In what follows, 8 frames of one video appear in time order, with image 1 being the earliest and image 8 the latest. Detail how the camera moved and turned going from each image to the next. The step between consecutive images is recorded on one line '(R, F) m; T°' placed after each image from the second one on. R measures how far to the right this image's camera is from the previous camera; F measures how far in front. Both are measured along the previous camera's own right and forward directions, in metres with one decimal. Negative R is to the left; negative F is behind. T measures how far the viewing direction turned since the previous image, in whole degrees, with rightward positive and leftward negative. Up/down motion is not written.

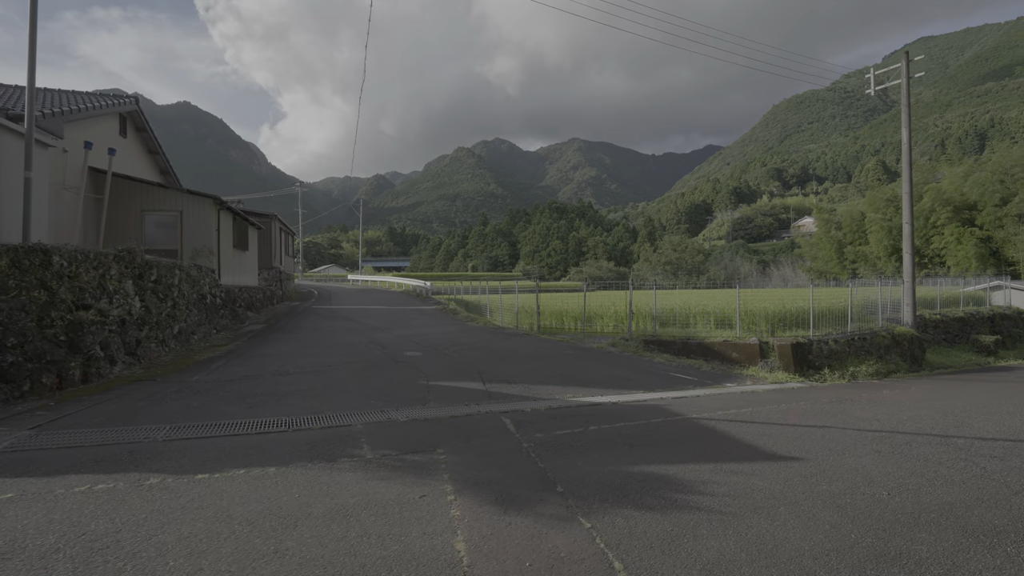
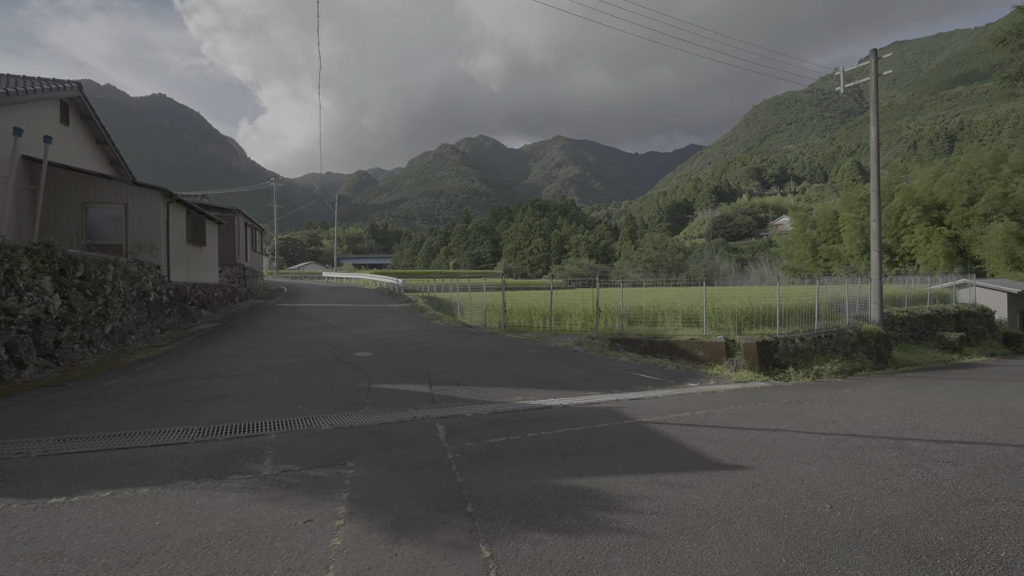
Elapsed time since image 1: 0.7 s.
(+0.5, +0.4) m; +2°
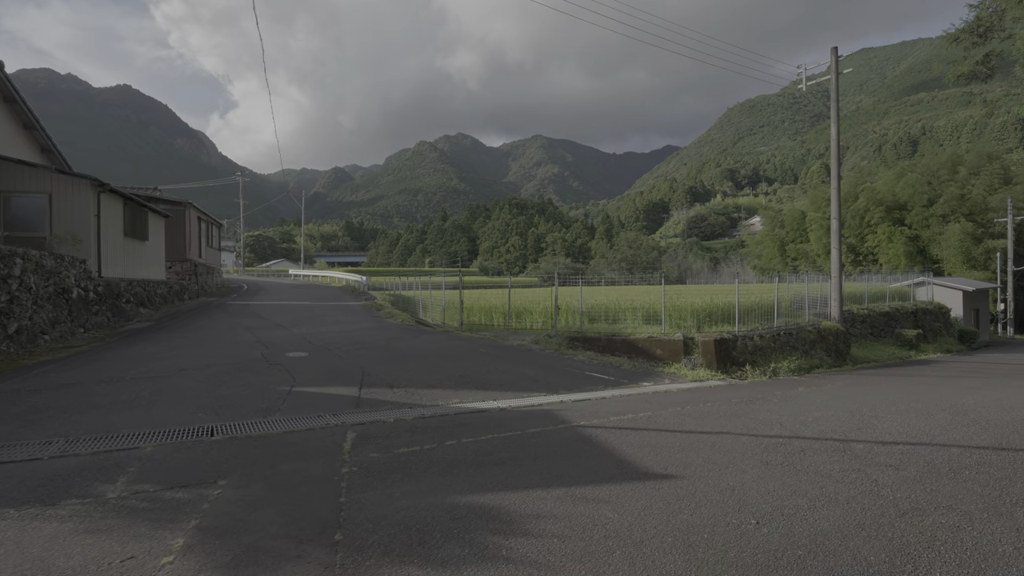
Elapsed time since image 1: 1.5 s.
(+0.6, +0.4) m; +3°
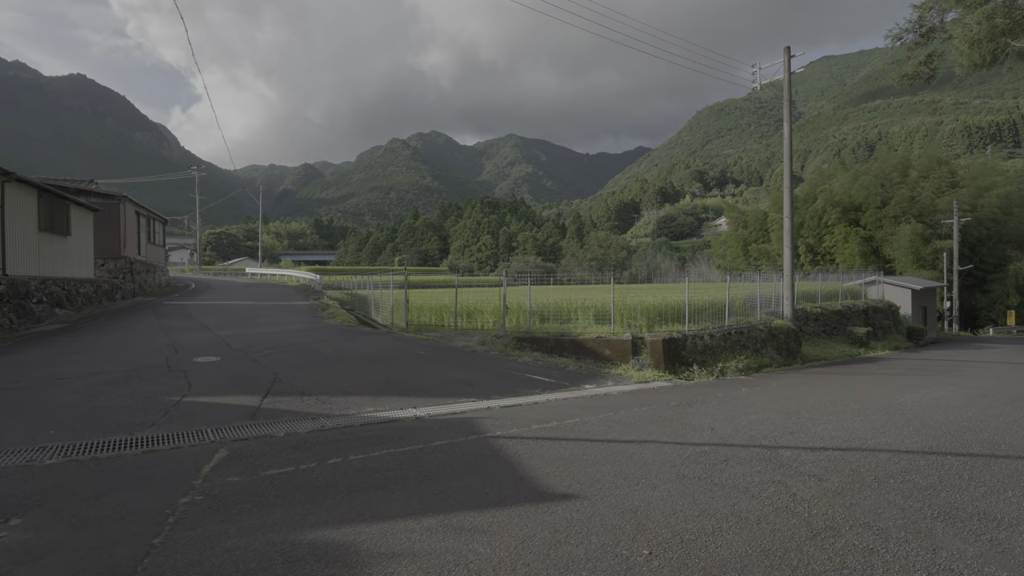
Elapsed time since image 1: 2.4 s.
(+0.7, +0.4) m; +3°
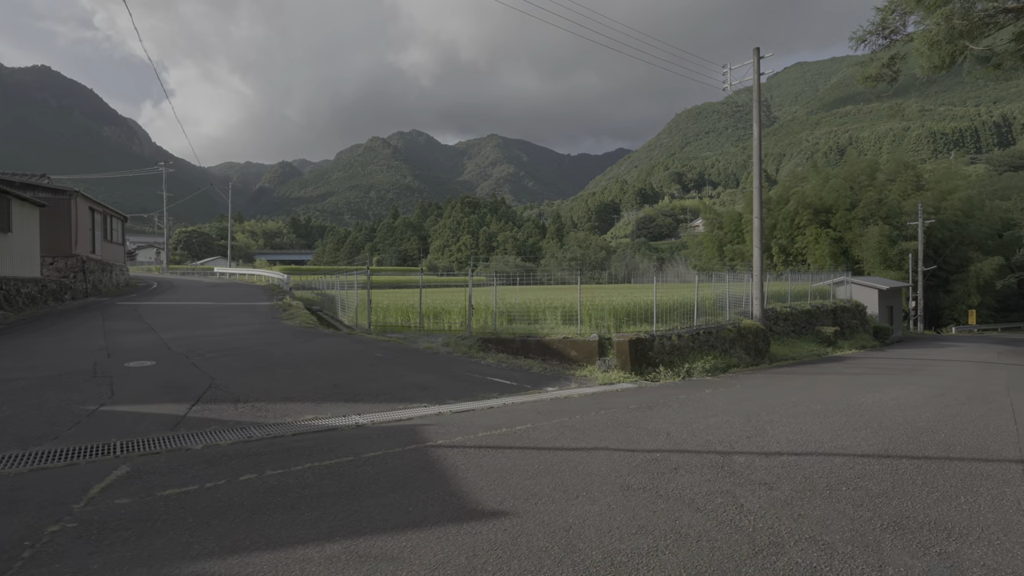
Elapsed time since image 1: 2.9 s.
(+0.4, +0.3) m; +2°
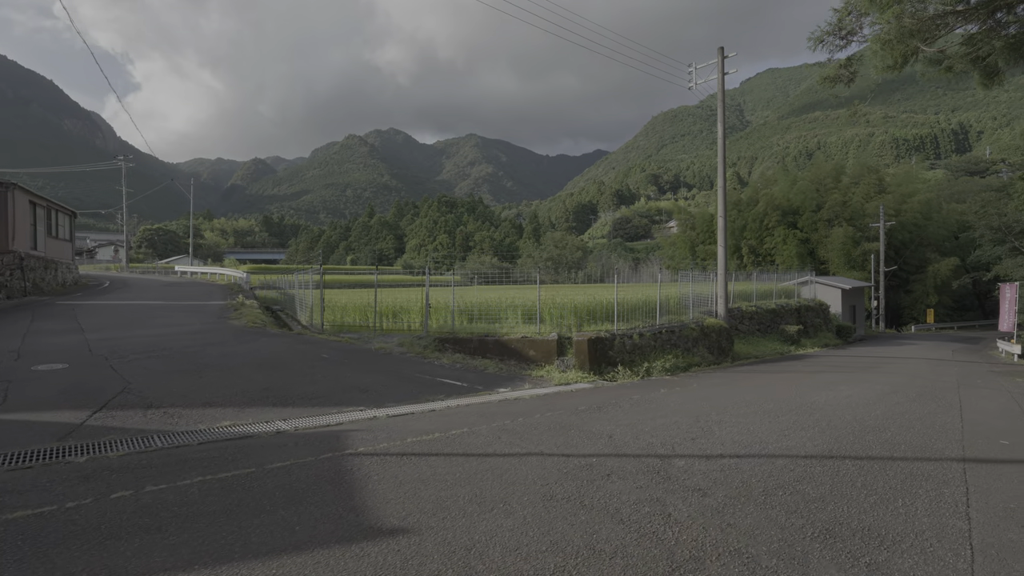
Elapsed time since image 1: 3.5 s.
(+0.5, +0.3) m; +3°
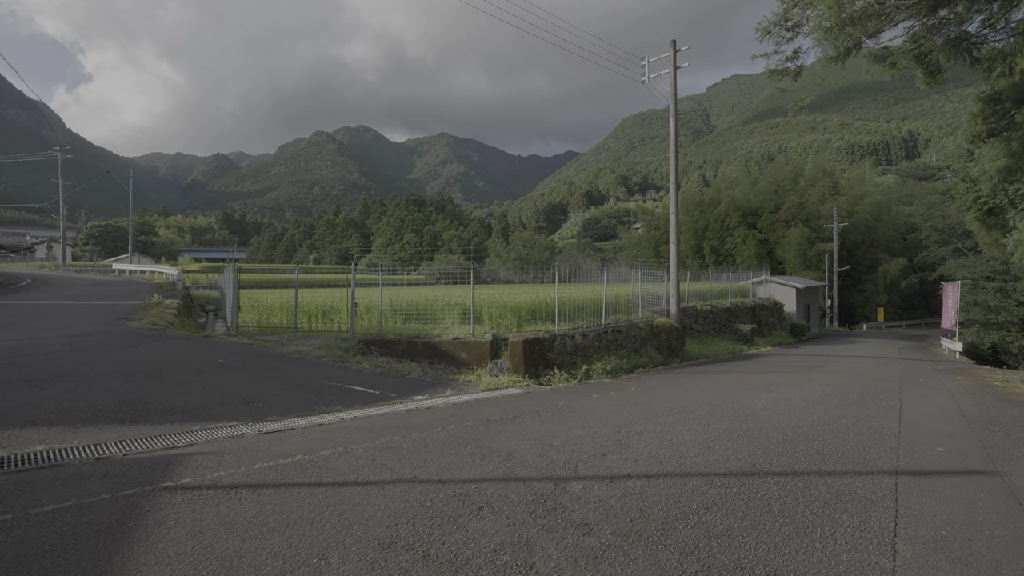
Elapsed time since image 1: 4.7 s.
(+0.8, +0.7) m; +3°
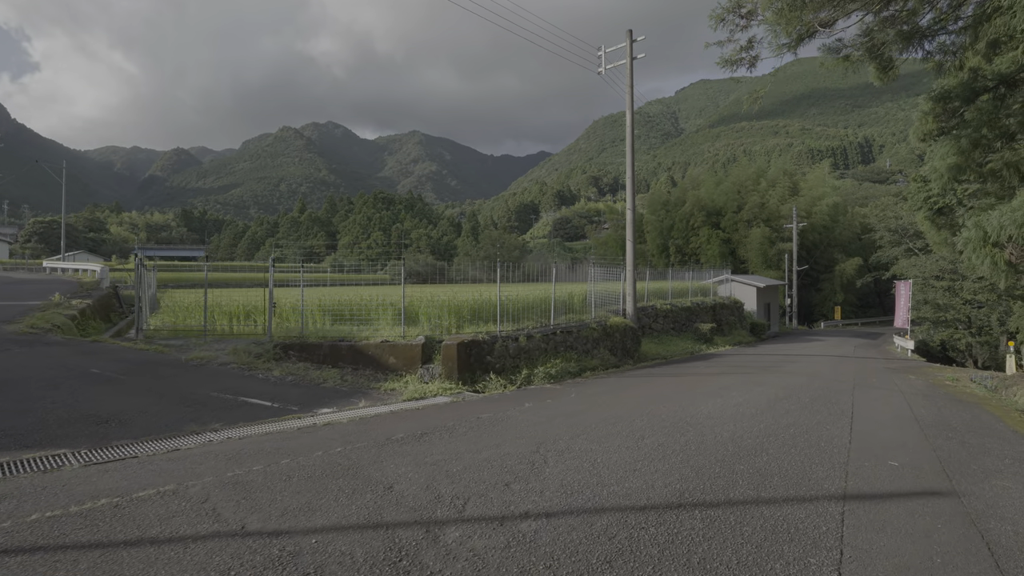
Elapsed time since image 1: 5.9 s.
(+0.7, +0.7) m; +3°
